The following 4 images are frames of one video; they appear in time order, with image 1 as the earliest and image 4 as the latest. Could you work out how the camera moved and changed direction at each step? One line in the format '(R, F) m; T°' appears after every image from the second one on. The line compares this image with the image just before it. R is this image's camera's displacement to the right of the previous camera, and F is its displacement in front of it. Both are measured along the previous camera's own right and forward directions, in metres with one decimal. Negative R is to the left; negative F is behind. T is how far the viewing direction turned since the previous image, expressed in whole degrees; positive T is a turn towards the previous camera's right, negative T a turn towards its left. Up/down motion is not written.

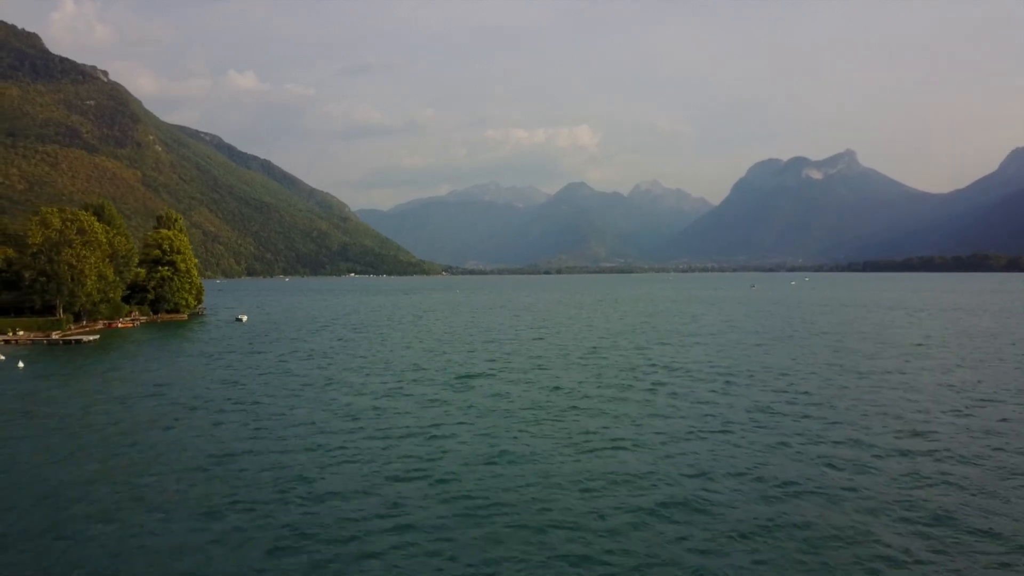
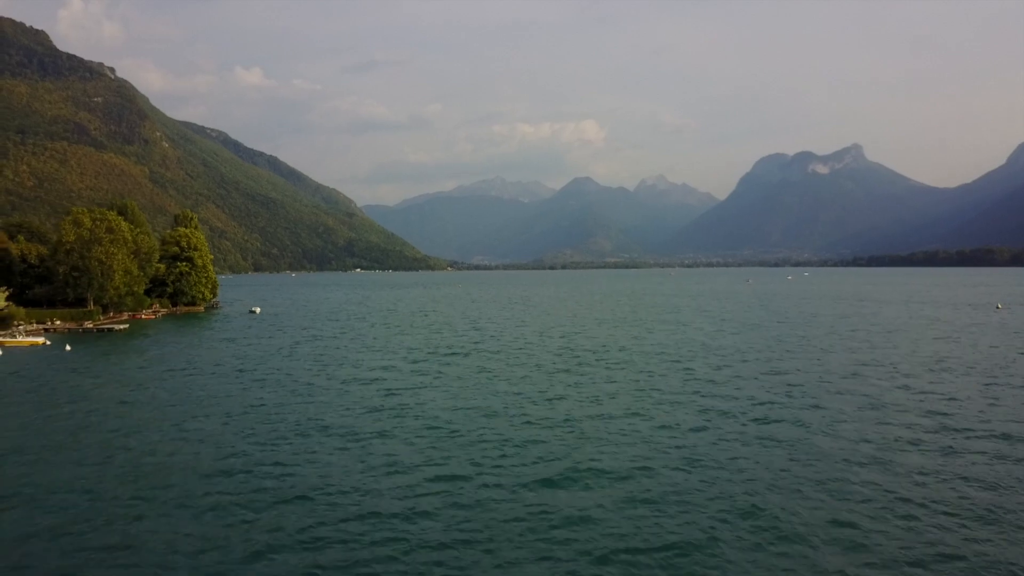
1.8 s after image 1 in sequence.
(+0.7, -2.4) m; 0°
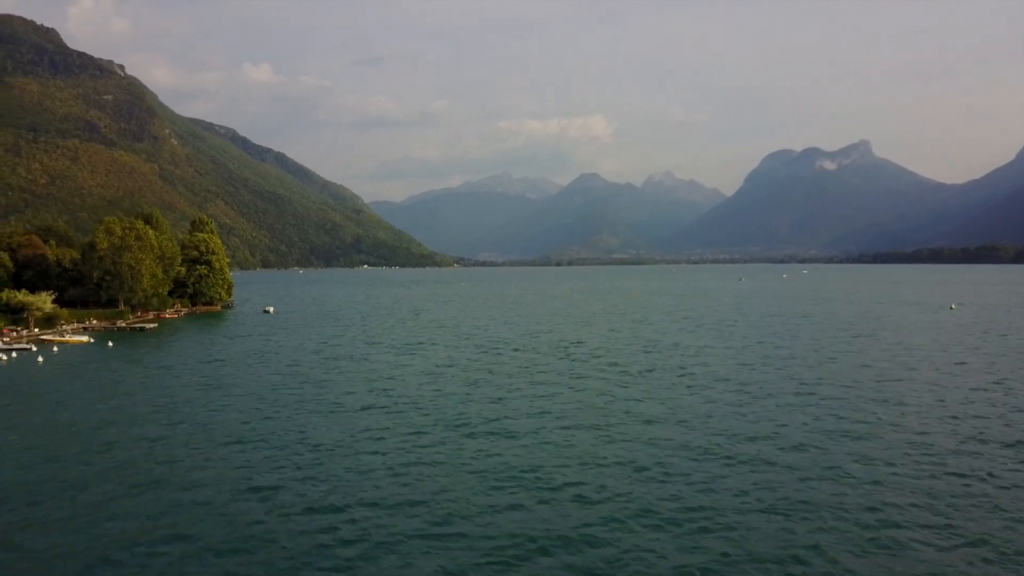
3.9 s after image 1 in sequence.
(+0.9, -3.0) m; -1°
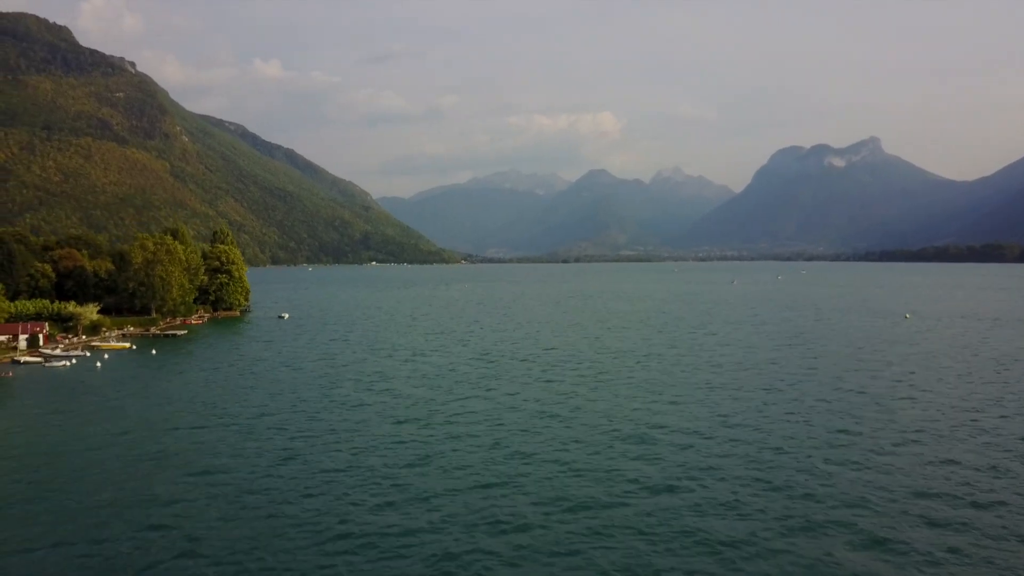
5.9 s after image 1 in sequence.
(+1.0, -3.6) m; -1°
